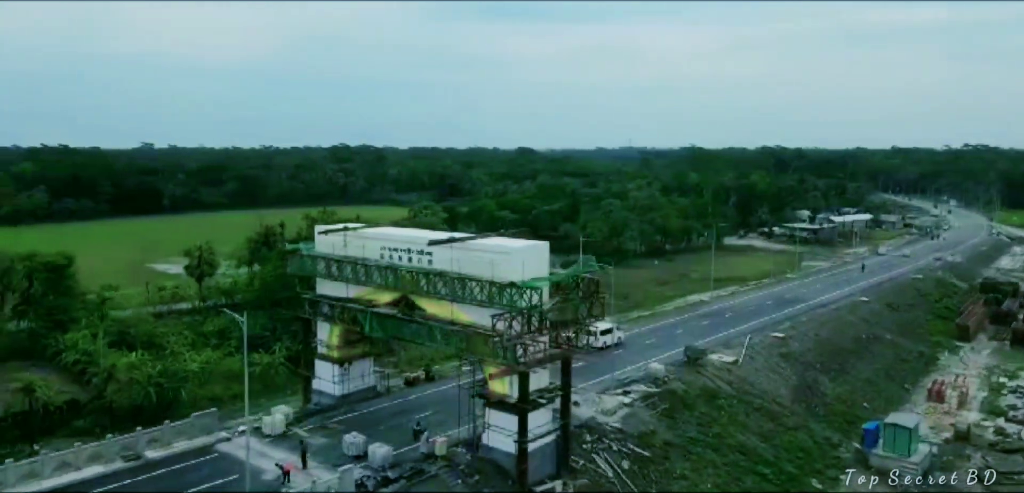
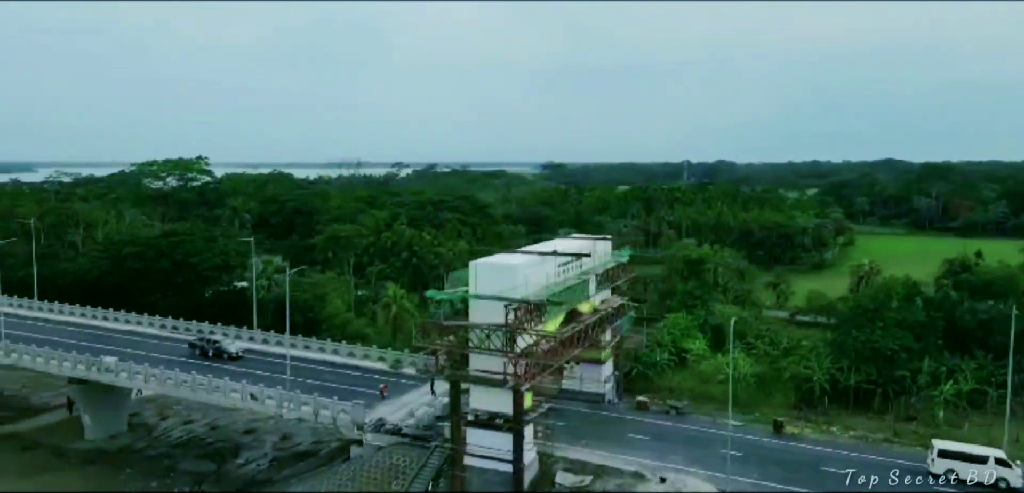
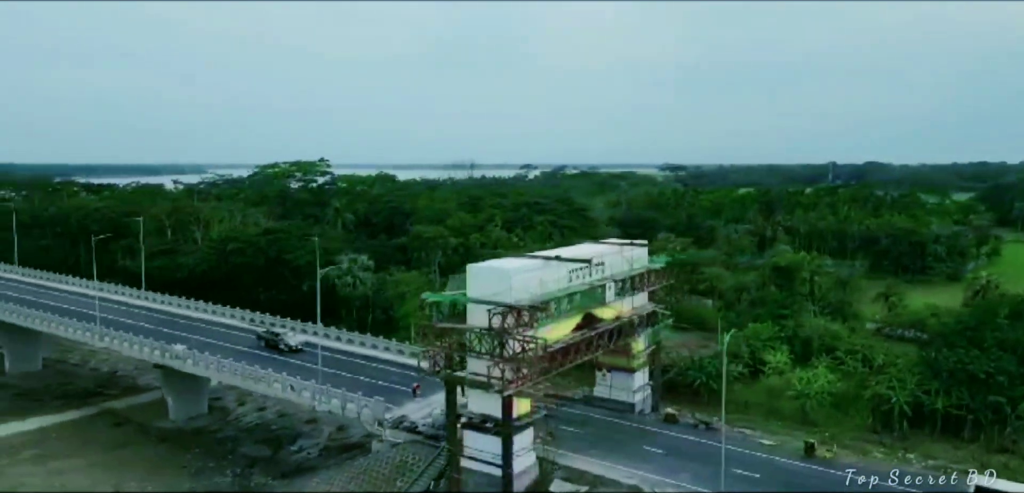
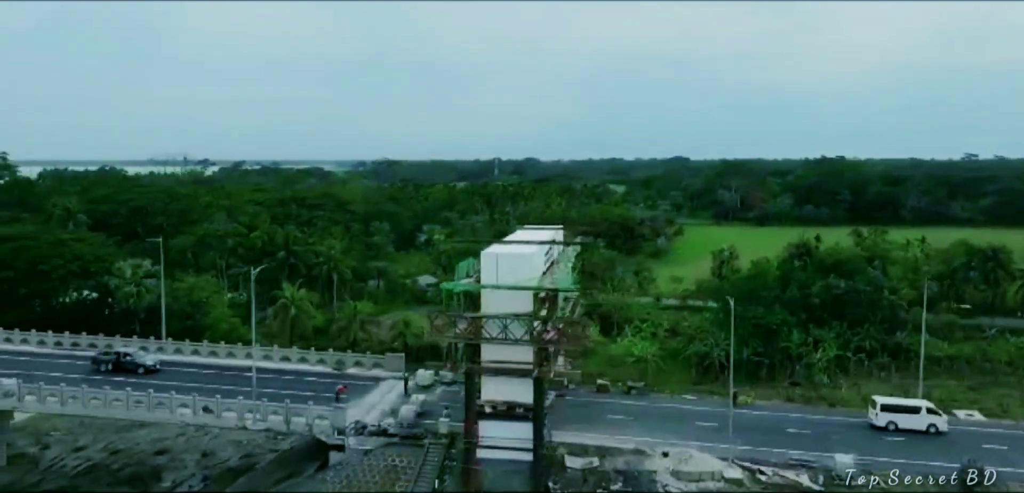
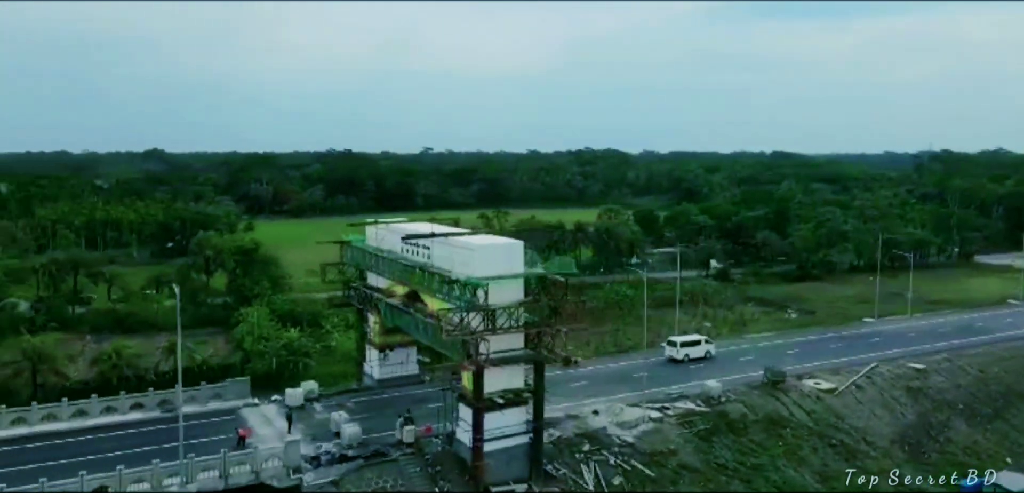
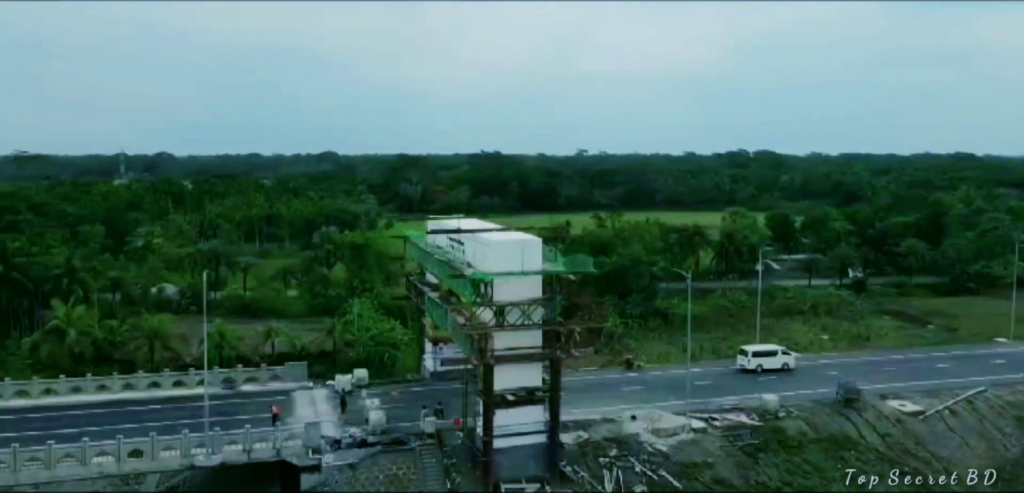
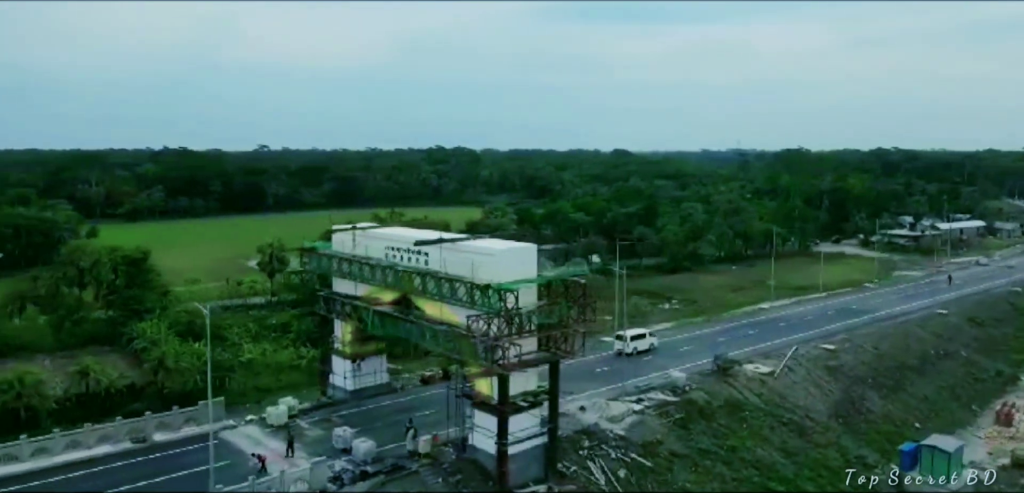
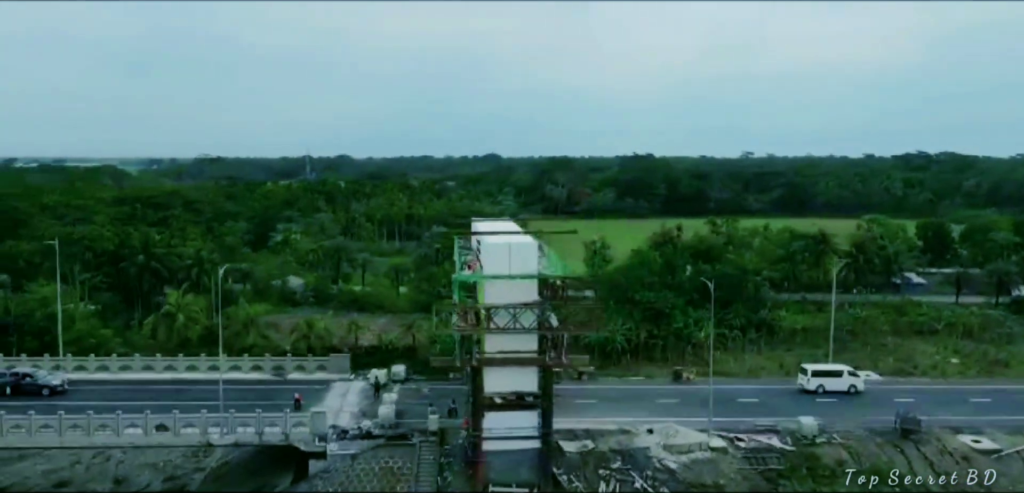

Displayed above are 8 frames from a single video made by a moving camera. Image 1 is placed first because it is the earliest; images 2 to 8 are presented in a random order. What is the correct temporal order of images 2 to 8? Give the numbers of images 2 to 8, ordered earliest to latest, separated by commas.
7, 5, 6, 8, 4, 2, 3
